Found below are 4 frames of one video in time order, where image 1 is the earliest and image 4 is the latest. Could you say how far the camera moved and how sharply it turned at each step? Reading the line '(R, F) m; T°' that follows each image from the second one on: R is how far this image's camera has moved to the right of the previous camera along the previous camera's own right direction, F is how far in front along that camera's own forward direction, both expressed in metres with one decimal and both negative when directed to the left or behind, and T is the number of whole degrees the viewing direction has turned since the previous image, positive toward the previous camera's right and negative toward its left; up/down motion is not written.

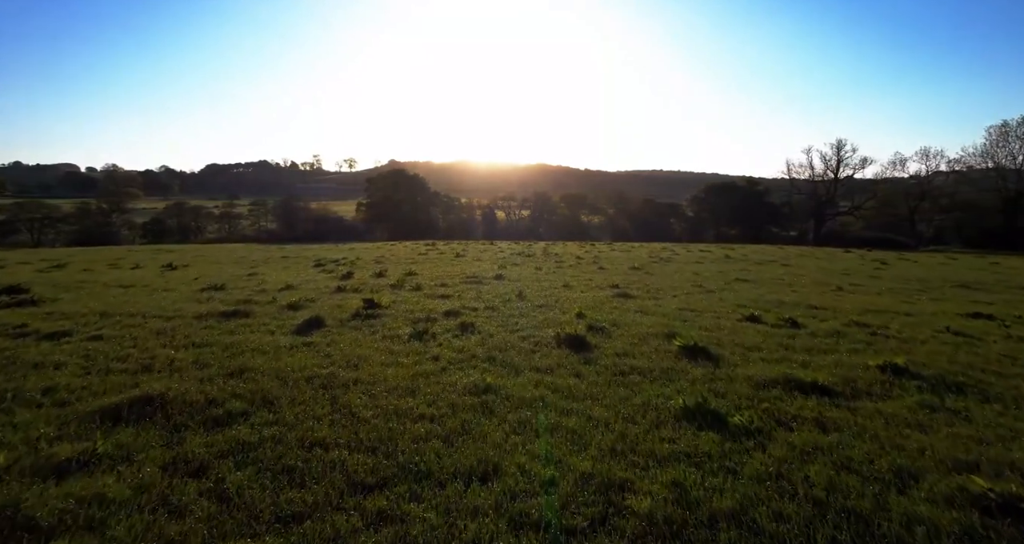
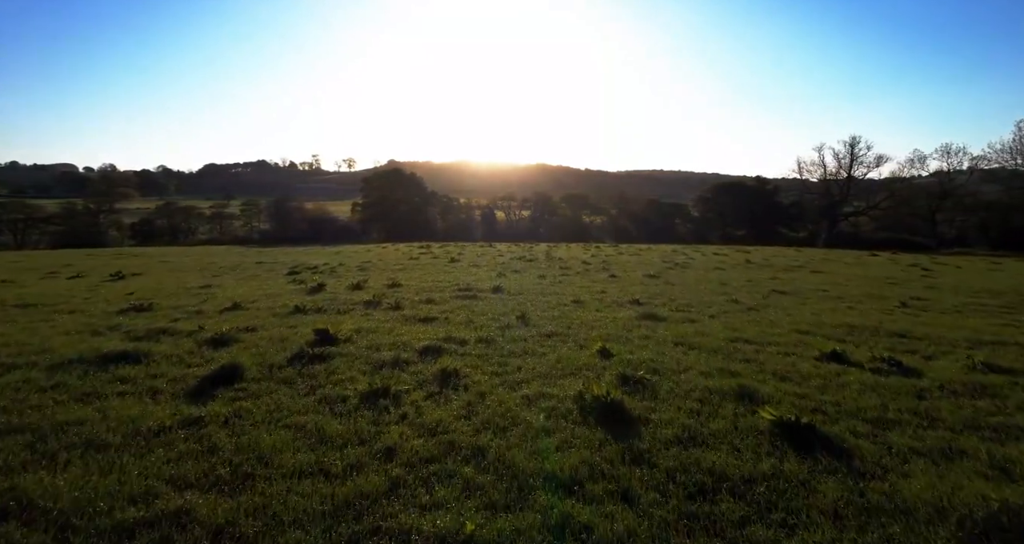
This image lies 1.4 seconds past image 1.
(0.0, +3.6) m; 0°
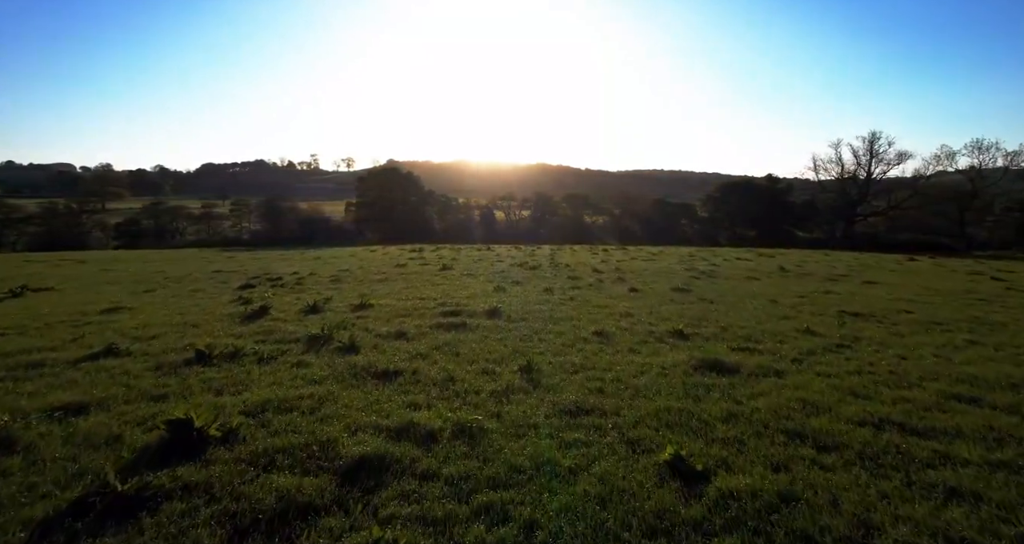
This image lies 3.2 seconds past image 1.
(0.0, +4.9) m; 0°
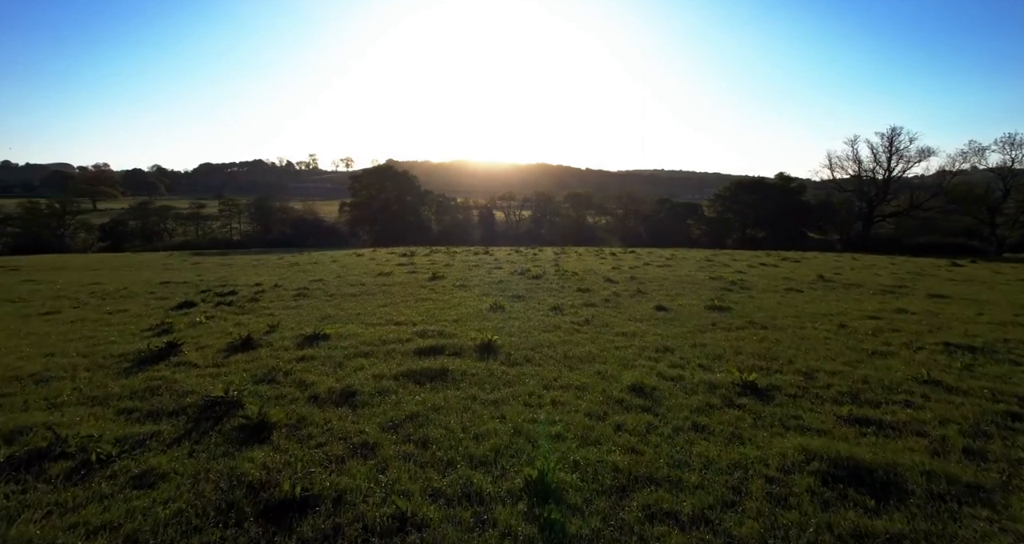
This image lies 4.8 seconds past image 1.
(0.0, +4.5) m; 0°
